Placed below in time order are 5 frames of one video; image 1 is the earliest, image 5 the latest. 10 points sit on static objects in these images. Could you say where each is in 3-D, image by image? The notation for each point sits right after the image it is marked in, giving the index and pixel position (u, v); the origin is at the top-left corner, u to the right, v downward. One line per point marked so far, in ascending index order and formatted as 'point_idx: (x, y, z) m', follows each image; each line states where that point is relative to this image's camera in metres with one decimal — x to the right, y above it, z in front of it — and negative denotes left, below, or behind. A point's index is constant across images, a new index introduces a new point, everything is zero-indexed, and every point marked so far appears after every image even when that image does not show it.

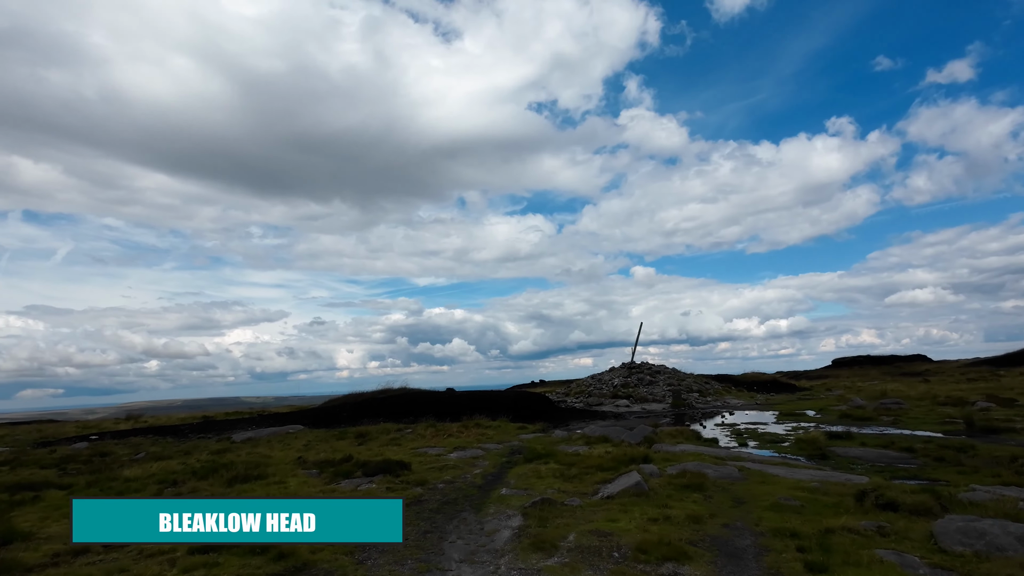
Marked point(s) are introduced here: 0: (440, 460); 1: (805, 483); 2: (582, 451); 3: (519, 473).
0: (-2.8, -6.5, +18.5) m
1: (+6.8, -4.6, +11.4) m
2: (+2.6, -6.0, +18.1) m
3: (+0.2, -5.8, +15.3) m
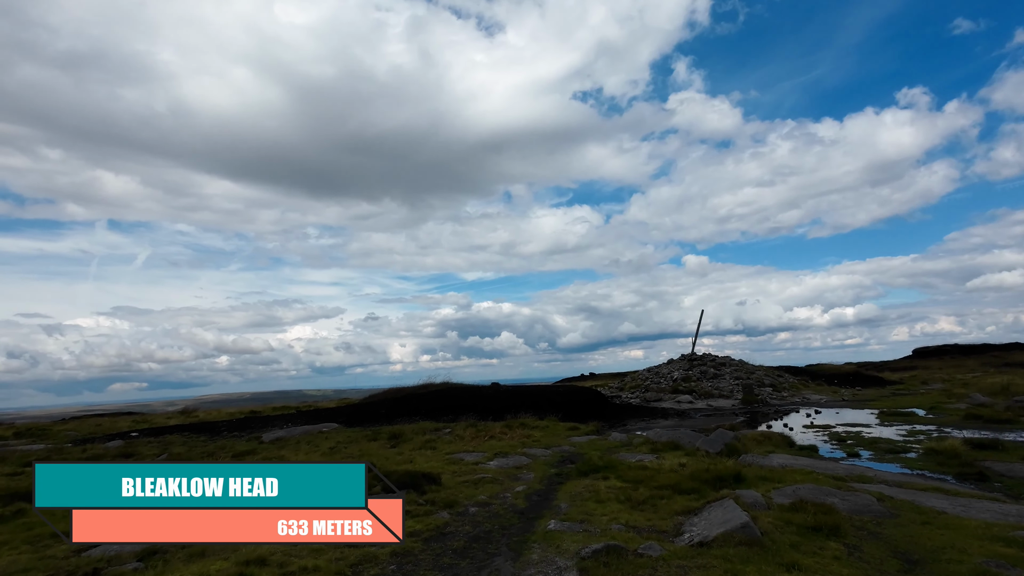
0: (-1.2, -5.9, +15.6) m
1: (+7.7, -3.8, +7.6) m
2: (+4.1, -5.3, +14.7) m
3: (+1.5, -5.1, +12.2) m
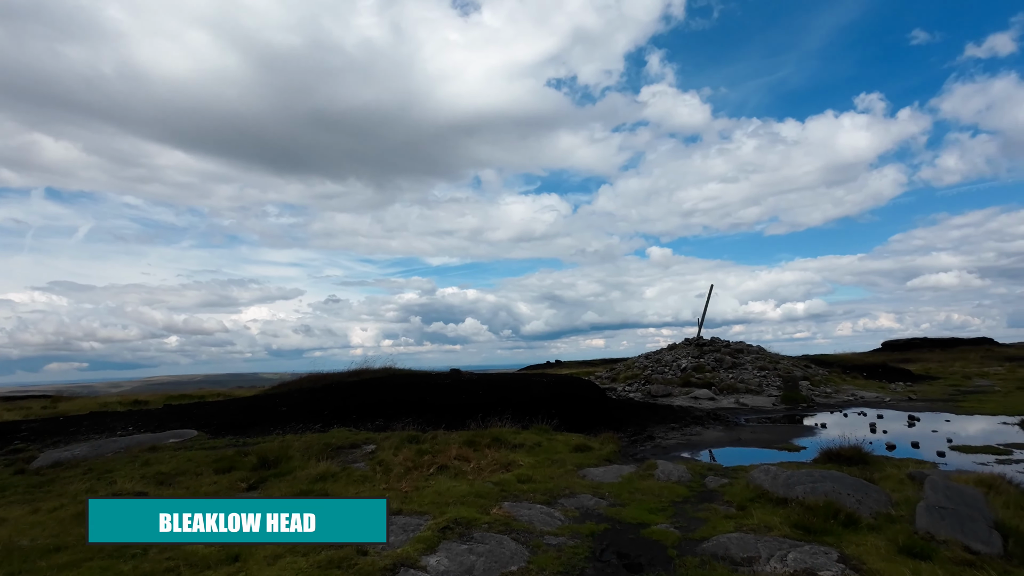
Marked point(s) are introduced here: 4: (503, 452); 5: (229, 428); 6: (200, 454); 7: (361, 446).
0: (-1.5, -3.8, +5.6) m
1: (+7.9, -2.2, -1.8) m
2: (+3.8, -3.3, +5.1) m
3: (+1.4, -3.2, +2.4) m
4: (-0.3, -4.6, +13.6) m
5: (-10.5, -5.2, +18.0) m
6: (-9.1, -4.8, +14.2) m
7: (-4.6, -4.8, +14.9) m
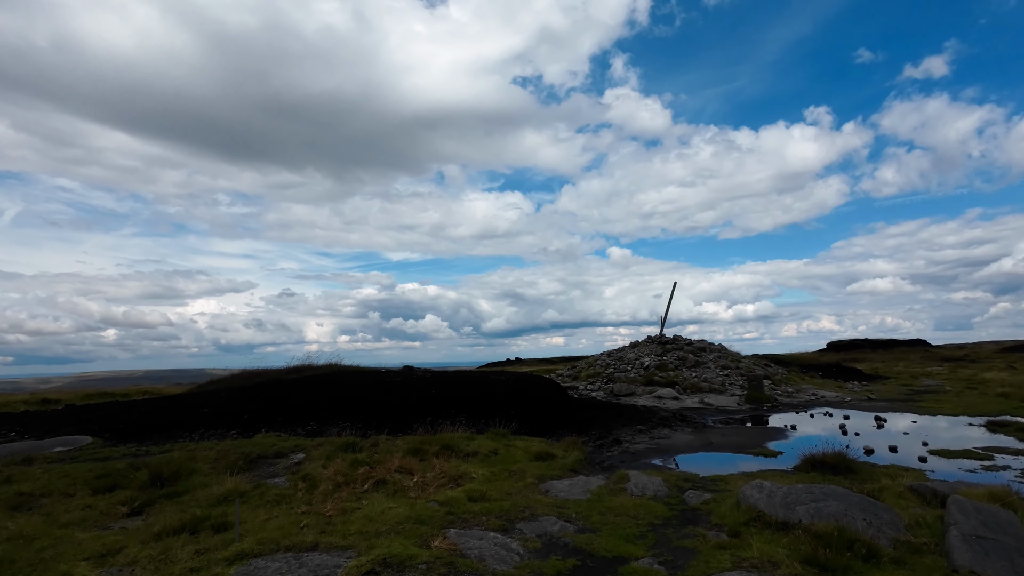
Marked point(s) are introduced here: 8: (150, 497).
0: (-2.1, -3.4, +3.7) m
1: (+8.0, -2.0, -2.9) m
2: (+3.4, -3.1, +3.6) m
3: (+1.1, -2.9, +0.7) m
4: (-1.4, -4.2, +11.8) m
5: (-12.0, -4.6, +15.4) m
6: (-10.3, -4.3, +11.7) m
7: (-5.9, -4.3, +12.8) m
8: (-7.1, -4.1, +9.7) m
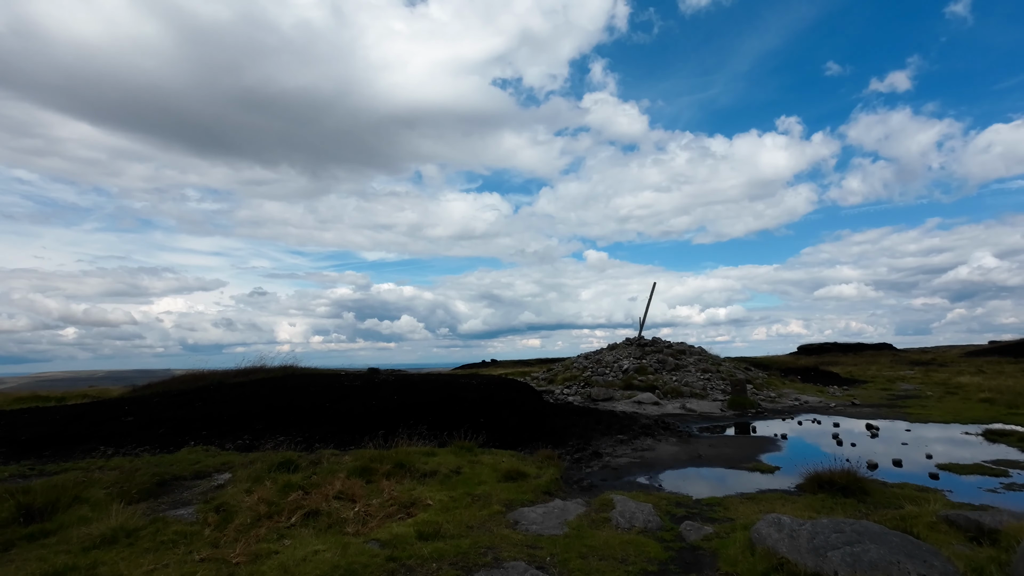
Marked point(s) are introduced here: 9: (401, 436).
0: (-2.4, -3.2, +1.9) m
1: (+8.0, -1.9, -4.3) m
2: (+3.0, -2.9, +1.9) m
3: (+0.9, -2.7, -1.0) m
4: (-2.2, -4.0, +9.9) m
5: (-12.9, -4.3, +13.0) m
6: (-11.0, -4.0, +9.4) m
7: (-6.7, -4.1, +10.7) m
8: (-7.8, -3.9, +7.6) m
9: (-2.9, -3.9, +13.0) m
